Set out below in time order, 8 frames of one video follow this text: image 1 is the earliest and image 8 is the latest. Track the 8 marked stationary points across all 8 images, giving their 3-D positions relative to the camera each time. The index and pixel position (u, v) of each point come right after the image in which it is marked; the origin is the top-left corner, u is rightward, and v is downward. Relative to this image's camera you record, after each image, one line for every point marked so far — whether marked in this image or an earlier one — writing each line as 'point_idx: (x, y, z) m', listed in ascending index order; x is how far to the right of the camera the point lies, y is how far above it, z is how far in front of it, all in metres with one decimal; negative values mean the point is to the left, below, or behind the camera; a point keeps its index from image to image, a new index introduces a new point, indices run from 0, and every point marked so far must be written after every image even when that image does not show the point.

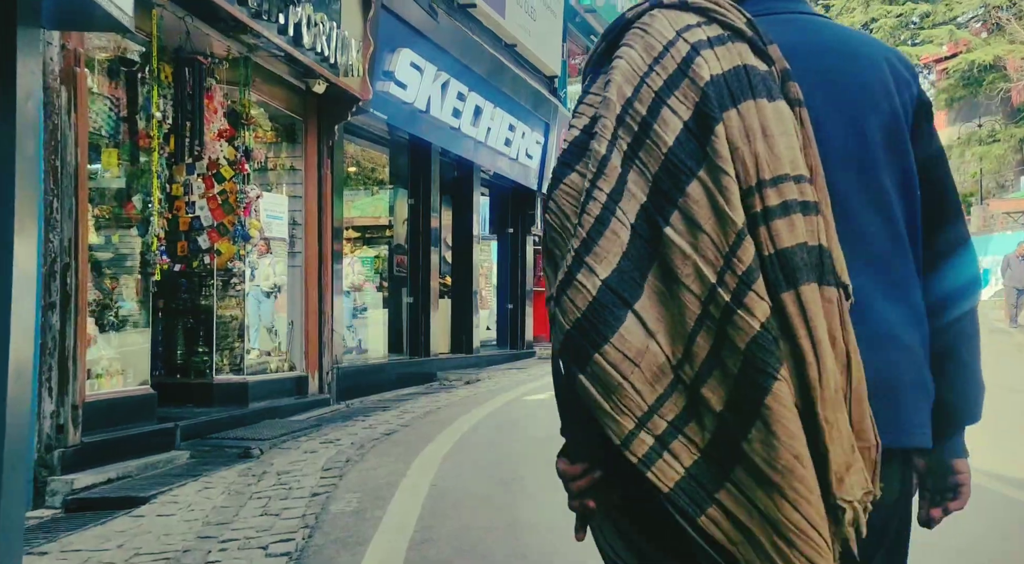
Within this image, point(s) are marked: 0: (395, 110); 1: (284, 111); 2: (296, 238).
0: (-0.9, +1.4, +8.0) m
1: (-1.5, +1.1, +6.8) m
2: (-1.5, +0.3, +7.0) m
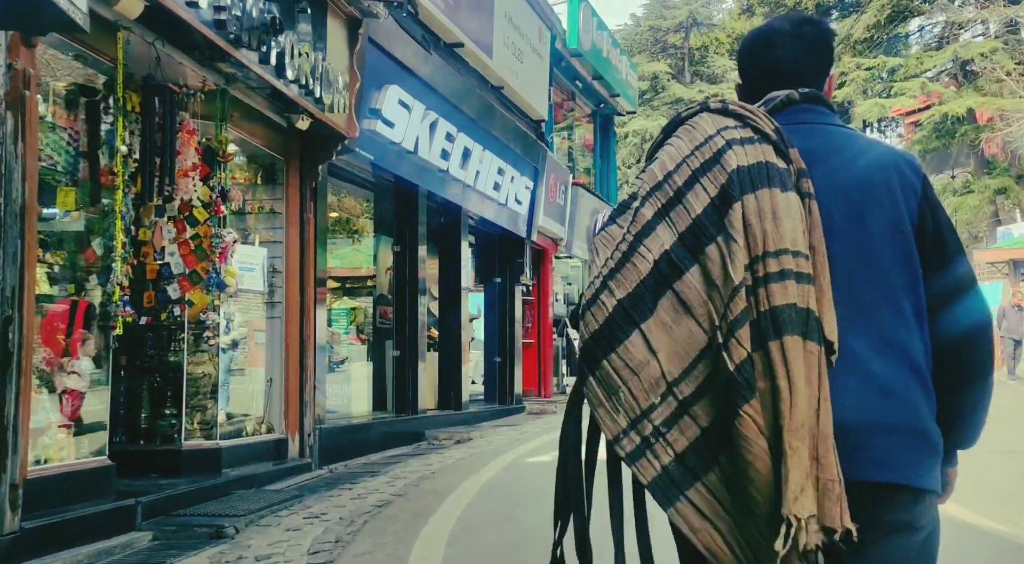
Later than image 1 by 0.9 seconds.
0: (-0.9, +1.0, +7.5) m
1: (-1.5, +0.8, +6.3) m
2: (-1.5, 0.0, +6.5) m
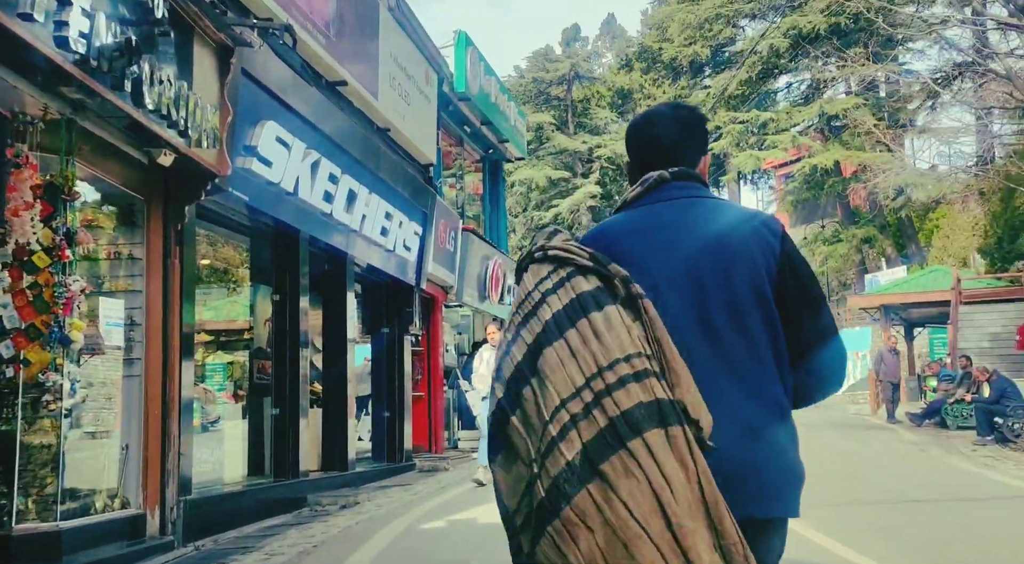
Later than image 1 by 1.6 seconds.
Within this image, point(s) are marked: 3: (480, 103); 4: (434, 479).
0: (-1.7, +0.6, +6.9) m
1: (-2.2, +0.5, +5.7) m
2: (-2.1, -0.3, +5.8) m
3: (-0.4, +2.5, +14.3) m
4: (-0.8, -2.0, +10.2) m
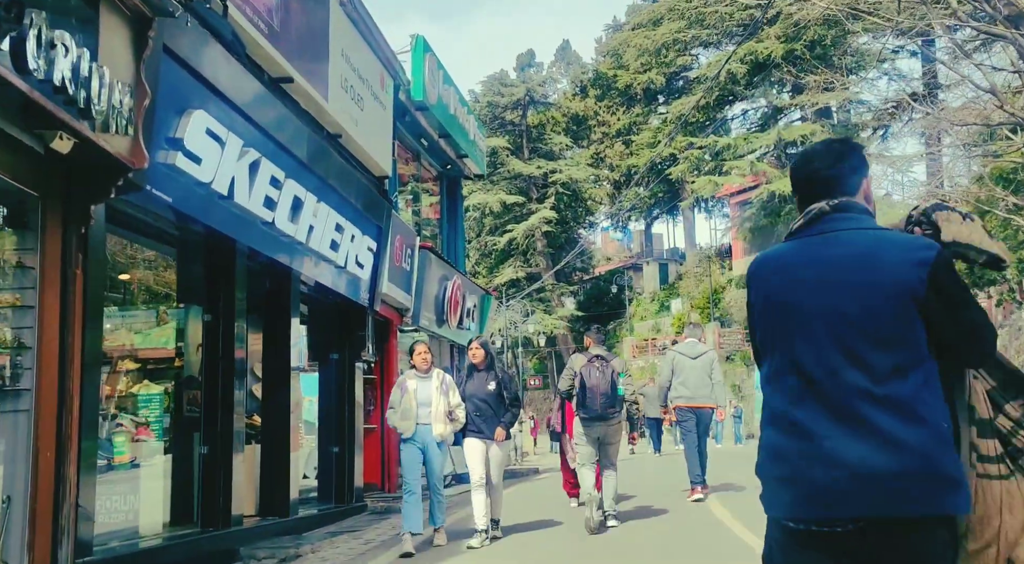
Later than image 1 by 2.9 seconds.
0: (-1.9, +0.5, +5.9) m
1: (-2.3, +0.5, +4.7) m
2: (-2.3, -0.4, +4.7) m
3: (-1.0, +2.2, +13.4) m
4: (-1.1, -2.2, +9.2) m
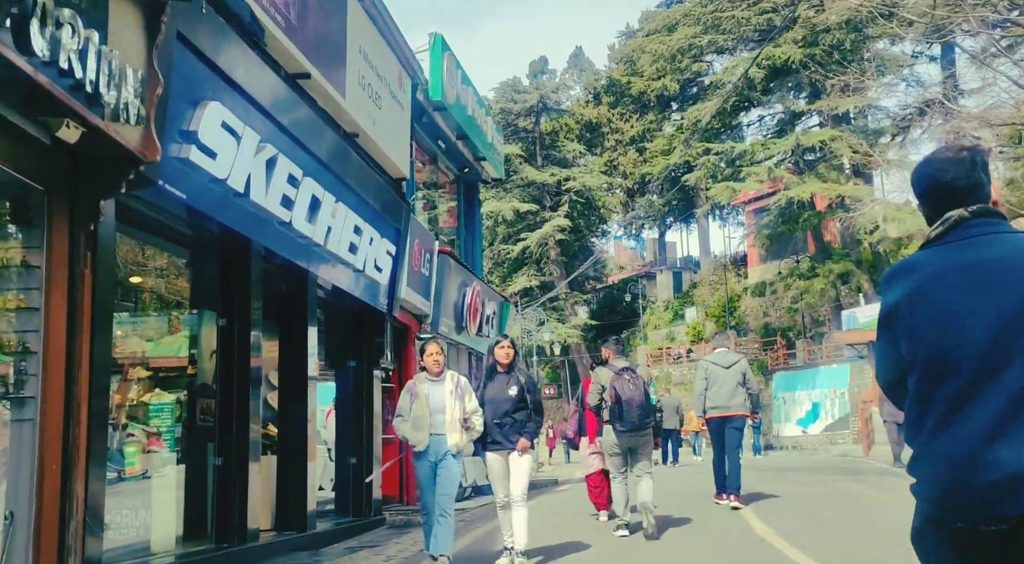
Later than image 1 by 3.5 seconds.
0: (-1.7, +0.5, +5.6) m
1: (-2.1, +0.5, +4.3) m
2: (-2.1, -0.4, +4.4) m
3: (-0.7, +2.1, +13.1) m
4: (-0.9, -2.2, +8.8) m
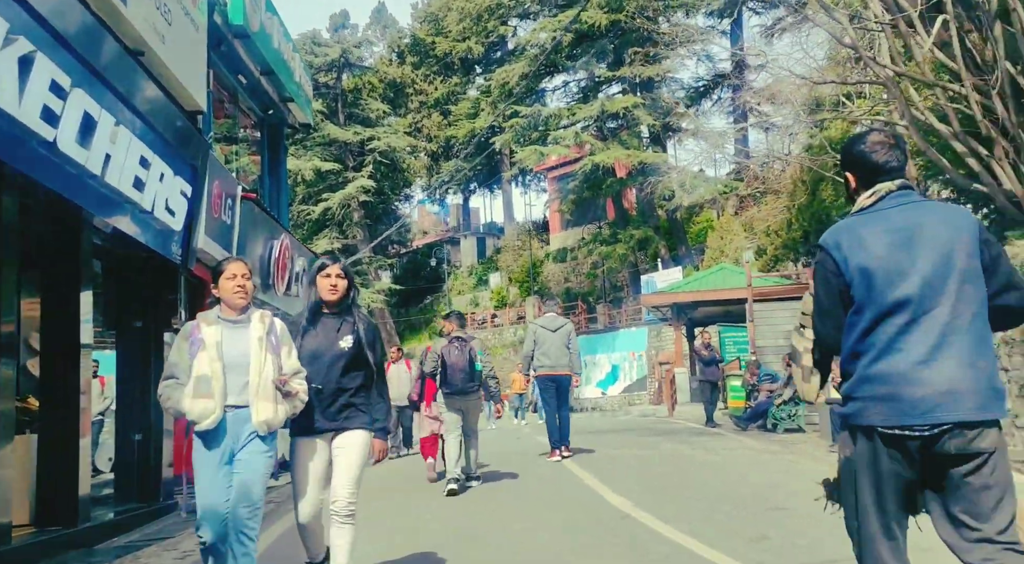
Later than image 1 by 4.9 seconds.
0: (-2.4, +0.8, +4.2) m
1: (-2.6, +0.7, +2.9) m
2: (-2.6, -0.1, +3.0) m
3: (-2.8, +2.6, +11.6) m
4: (-2.3, -1.8, +7.6) m
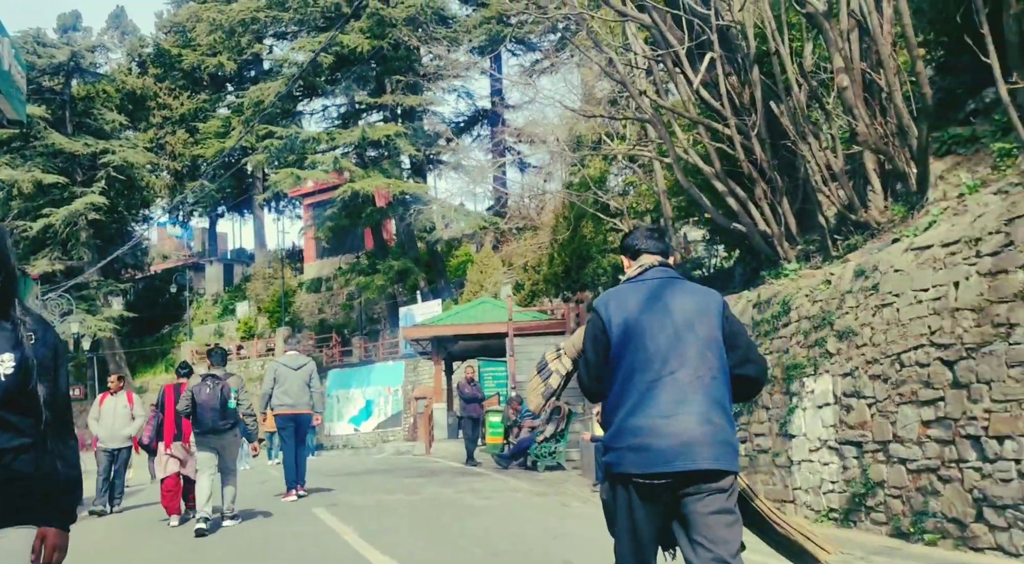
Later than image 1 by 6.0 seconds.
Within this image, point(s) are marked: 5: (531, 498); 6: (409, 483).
0: (-3.1, +0.8, +2.4) m
1: (-3.0, +0.8, +1.1) m
2: (-3.0, -0.1, +1.2) m
3: (-5.3, +2.4, +9.7) m
4: (-3.8, -1.9, +5.7) m
5: (+0.3, -3.0, +14.2) m
6: (-1.7, -3.2, +16.6) m
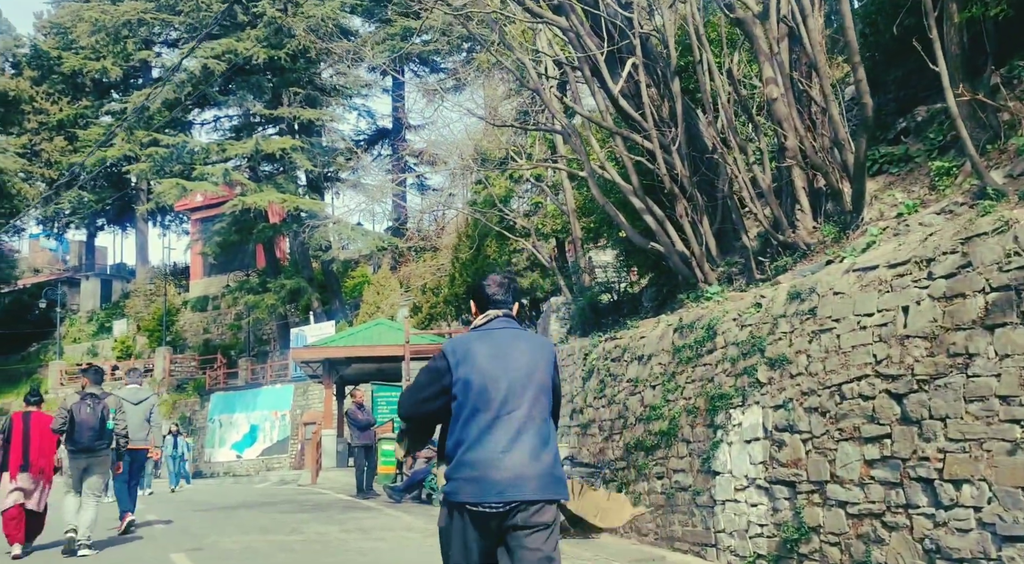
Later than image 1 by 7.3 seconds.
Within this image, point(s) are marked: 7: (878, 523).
0: (-3.2, +1.0, +0.8) m
1: (-2.9, +0.9, -0.5) m
2: (-3.0, +0.1, -0.4) m
3: (-6.0, +2.5, +7.8) m
4: (-4.3, -1.8, +3.9) m
5: (-1.0, -3.2, +12.7) m
6: (-3.2, -3.5, +14.9) m
7: (+3.2, -2.1, +9.1) m
